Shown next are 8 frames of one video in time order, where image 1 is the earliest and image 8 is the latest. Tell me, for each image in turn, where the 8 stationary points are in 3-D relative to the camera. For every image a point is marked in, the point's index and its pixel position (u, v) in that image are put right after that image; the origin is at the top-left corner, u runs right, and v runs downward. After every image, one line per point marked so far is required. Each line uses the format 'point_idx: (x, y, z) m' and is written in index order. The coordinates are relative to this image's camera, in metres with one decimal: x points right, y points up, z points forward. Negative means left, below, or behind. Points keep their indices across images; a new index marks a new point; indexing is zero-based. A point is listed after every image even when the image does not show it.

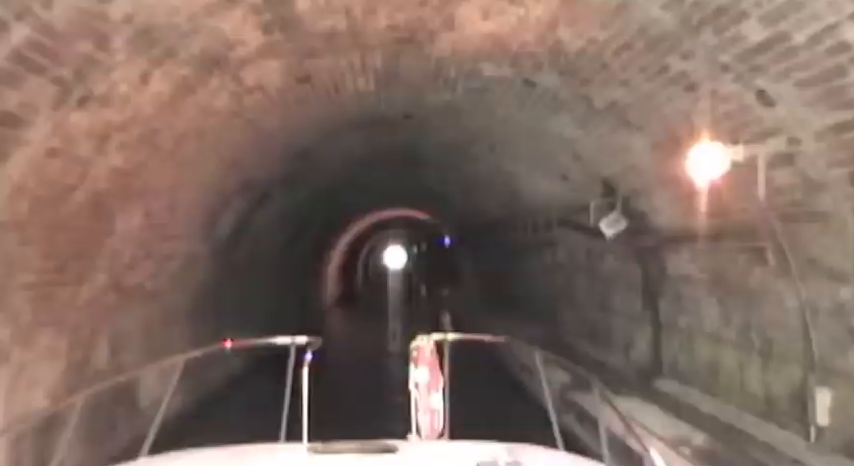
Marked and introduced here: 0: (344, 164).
0: (-1.5, +1.2, +10.1) m
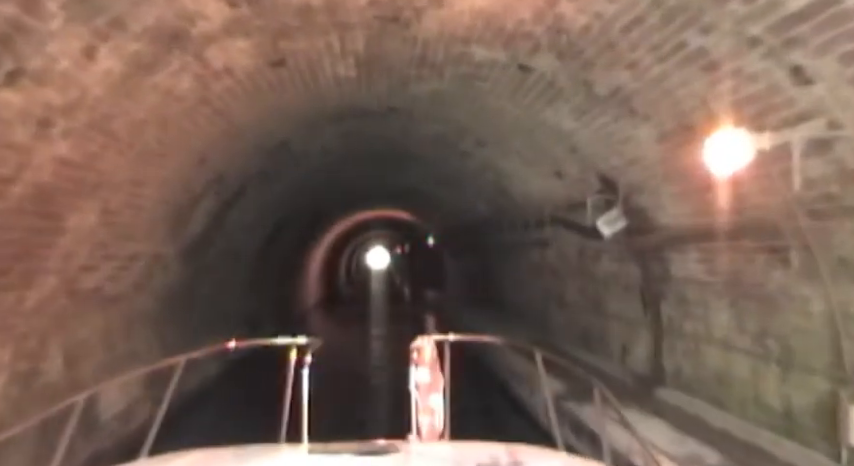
0: (-1.8, +1.2, +9.6) m
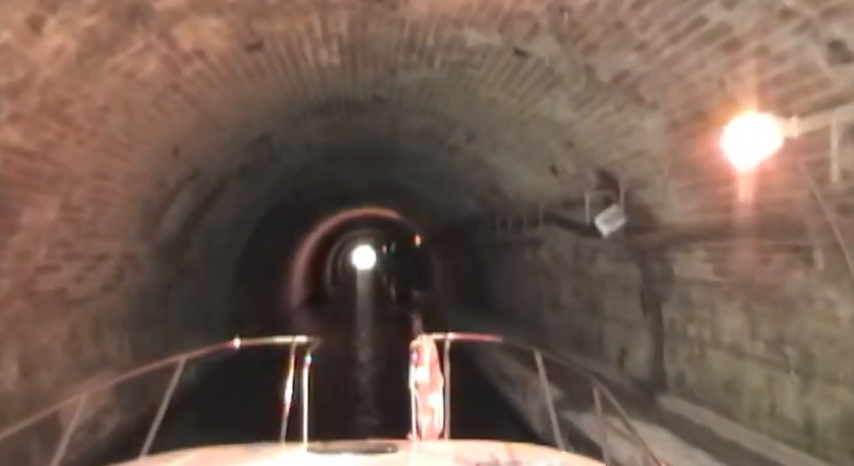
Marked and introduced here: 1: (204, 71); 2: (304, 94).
0: (-2.0, +1.2, +9.2) m
1: (-1.9, +1.4, +4.6) m
2: (-1.4, +1.5, +6.1) m
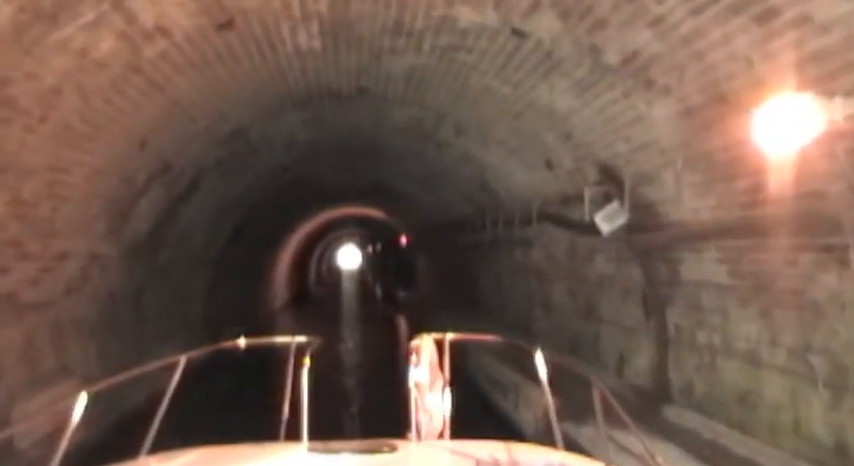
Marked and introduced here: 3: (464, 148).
0: (-2.2, +1.2, +8.7) m
1: (-2.0, +1.4, +4.2) m
2: (-1.5, +1.5, +5.6) m
3: (+0.5, +1.1, +7.3) m
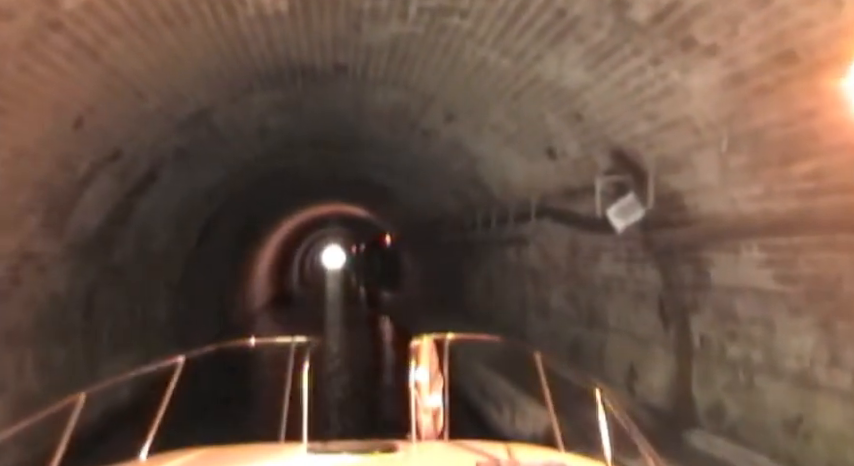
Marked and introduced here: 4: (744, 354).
0: (-2.4, +1.2, +7.9) m
1: (-2.1, +1.4, +3.4) m
2: (-1.6, +1.5, +4.9) m
3: (+0.3, +1.2, +6.6) m
4: (+2.2, -0.8, +3.7) m
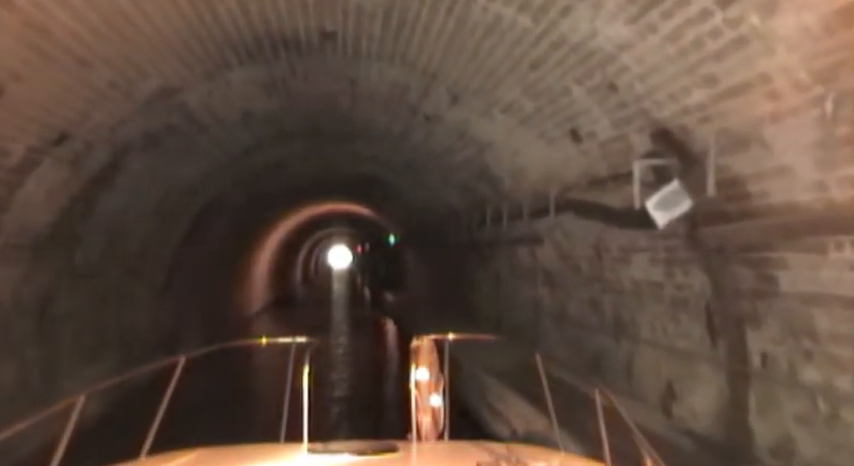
0: (-2.3, +1.3, +7.2) m
1: (-2.1, +1.5, +2.7) m
2: (-1.6, +1.6, +4.2) m
3: (+0.4, +1.2, +5.9) m
4: (+2.2, -0.8, +3.0) m
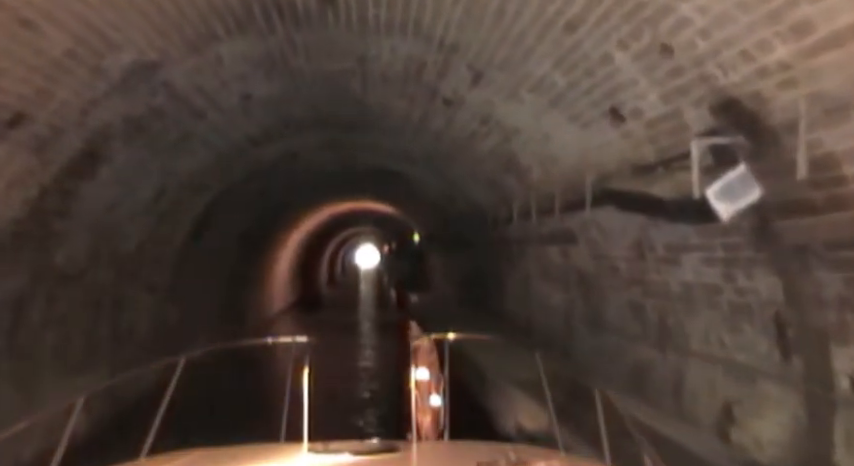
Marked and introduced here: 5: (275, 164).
0: (-2.1, +1.3, +6.8) m
1: (-2.1, +1.5, +2.2) m
2: (-1.5, +1.6, +3.7) m
3: (+0.6, +1.2, +5.3) m
4: (+2.2, -0.8, +2.3) m
5: (-2.4, +1.1, +8.7) m
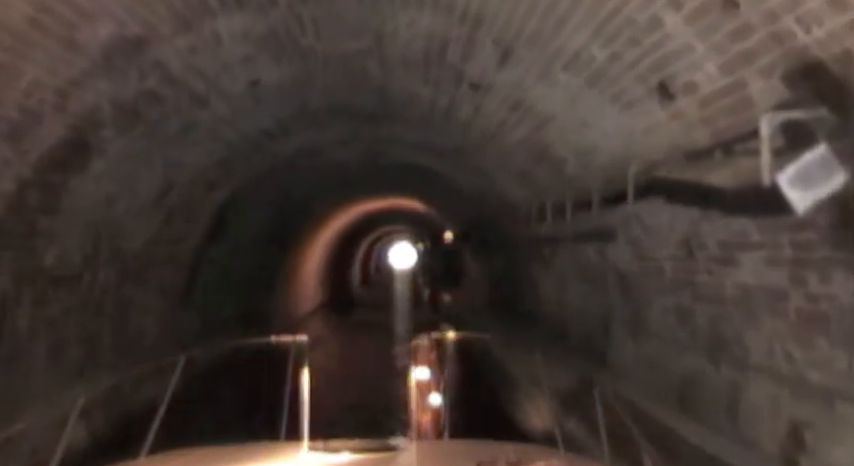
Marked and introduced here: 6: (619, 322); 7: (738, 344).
0: (-1.8, +1.3, +6.5) m
1: (-2.0, +1.5, +2.0) m
2: (-1.4, +1.6, +3.3) m
3: (+0.8, +1.3, +4.8) m
4: (+2.2, -0.7, +1.7) m
5: (-2.0, +1.2, +8.4) m
6: (+2.3, -1.1, +6.4) m
7: (+2.2, -0.8, +3.9) m
